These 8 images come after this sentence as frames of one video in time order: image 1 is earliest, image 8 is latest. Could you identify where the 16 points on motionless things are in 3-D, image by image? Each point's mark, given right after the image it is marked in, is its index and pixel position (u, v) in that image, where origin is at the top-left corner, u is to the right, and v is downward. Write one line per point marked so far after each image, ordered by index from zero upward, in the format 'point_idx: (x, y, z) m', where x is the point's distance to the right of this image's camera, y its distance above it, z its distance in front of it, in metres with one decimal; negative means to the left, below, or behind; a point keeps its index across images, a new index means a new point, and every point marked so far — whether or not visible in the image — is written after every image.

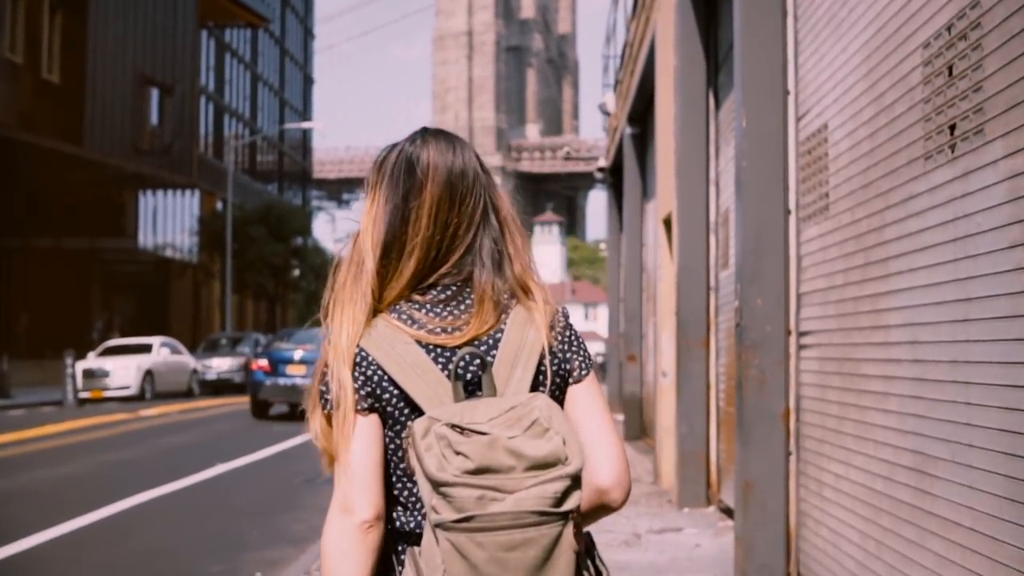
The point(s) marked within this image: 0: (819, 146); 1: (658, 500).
0: (+1.5, +0.7, +6.7) m
1: (+1.2, -1.8, +11.2) m
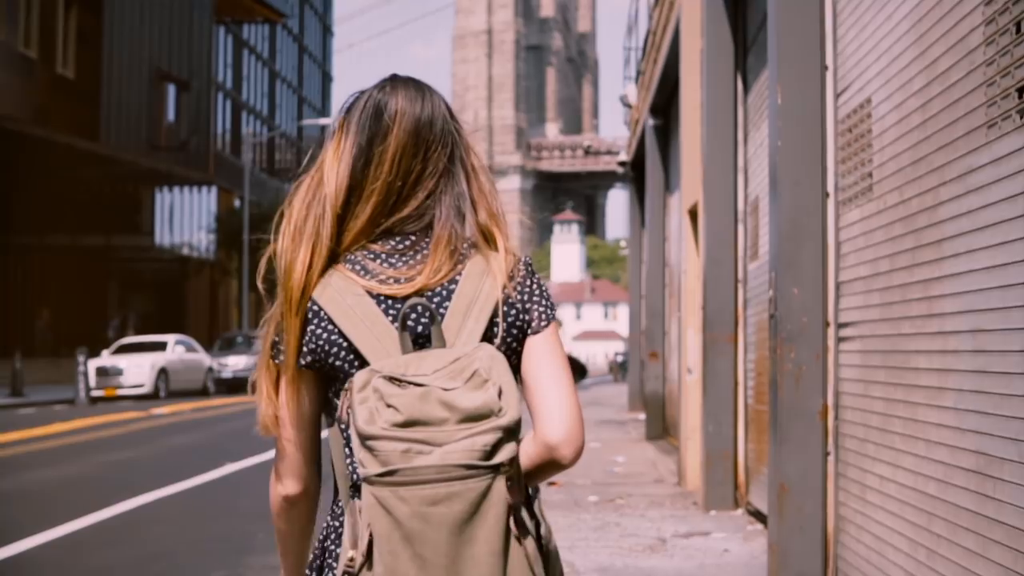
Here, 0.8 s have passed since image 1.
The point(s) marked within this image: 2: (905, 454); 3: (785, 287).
0: (+1.6, +0.8, +6.2) m
1: (+1.4, -1.7, +10.7) m
2: (+1.6, -0.7, +5.5) m
3: (+1.3, 0.0, +6.6) m
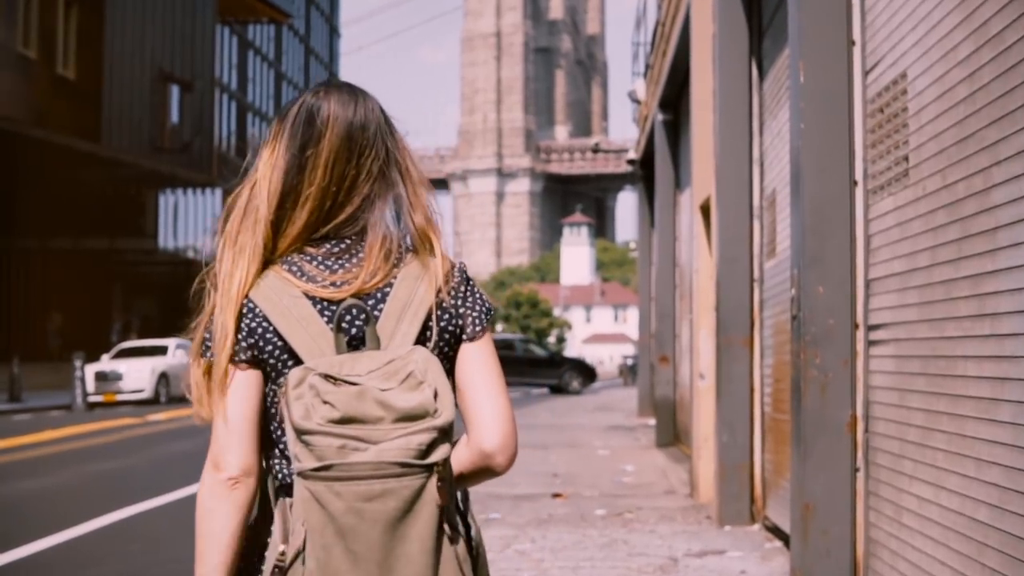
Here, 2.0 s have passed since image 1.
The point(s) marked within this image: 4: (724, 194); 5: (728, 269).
0: (+1.6, +0.8, +5.6) m
1: (+1.4, -1.7, +10.0) m
2: (+1.6, -0.7, +4.8) m
3: (+1.3, 0.0, +5.9) m
4: (+1.5, +0.7, +9.5) m
5: (+1.5, +0.1, +9.5) m
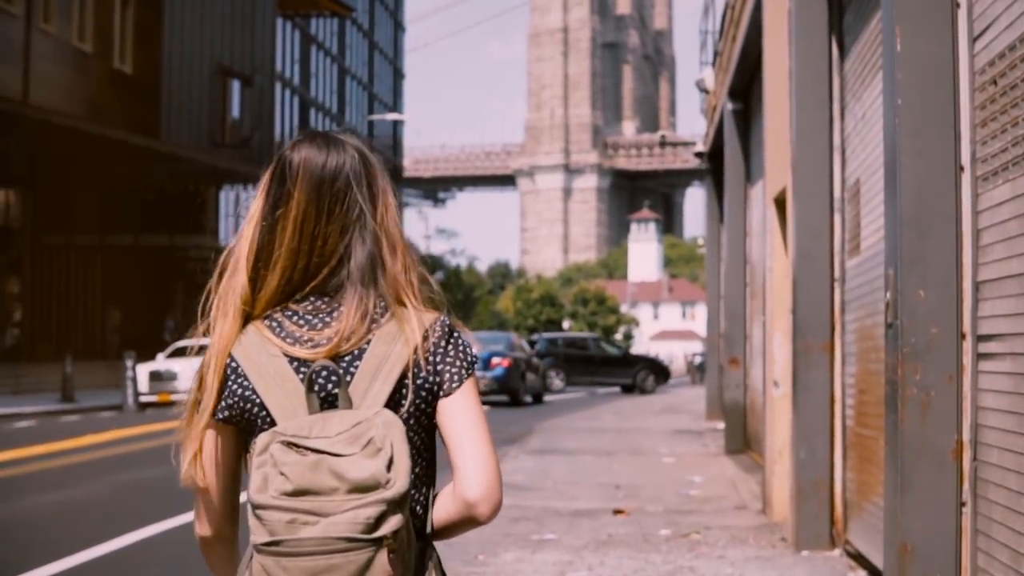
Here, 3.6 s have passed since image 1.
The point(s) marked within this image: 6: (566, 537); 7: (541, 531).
0: (+1.7, +0.8, +4.7) m
1: (+1.8, -1.7, +9.2) m
2: (+1.7, -0.7, +3.9) m
3: (+1.5, 0.0, +5.1) m
4: (+1.9, +0.7, +8.6) m
5: (+1.9, +0.1, +8.6) m
6: (+0.4, -1.7, +9.2) m
7: (+0.2, -1.7, +9.5) m
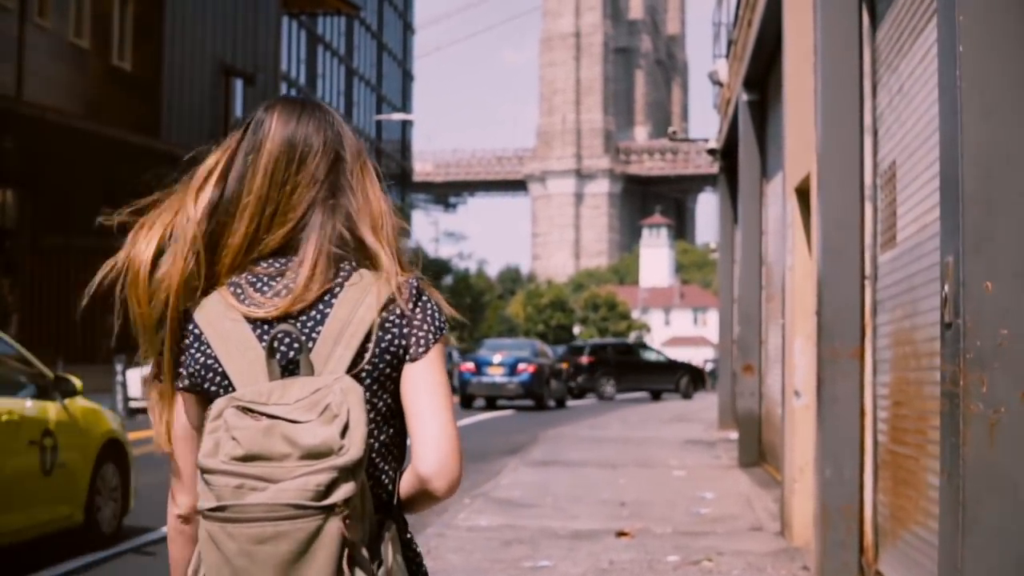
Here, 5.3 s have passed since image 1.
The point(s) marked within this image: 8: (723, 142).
0: (+1.7, +0.8, +3.7) m
1: (+1.7, -1.7, +8.2) m
2: (+1.6, -0.7, +3.0) m
3: (+1.4, 0.0, +4.1) m
4: (+1.8, +0.7, +7.7) m
5: (+1.8, +0.1, +7.6) m
6: (+0.3, -1.7, +8.3) m
7: (+0.2, -1.7, +8.5) m
8: (+3.1, +2.2, +19.6) m
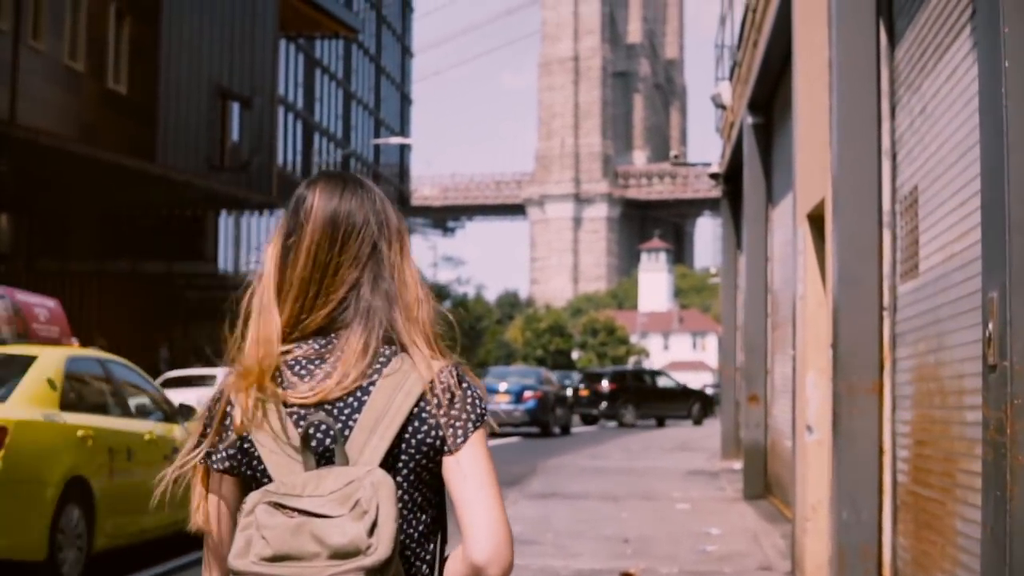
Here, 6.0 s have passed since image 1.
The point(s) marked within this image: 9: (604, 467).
0: (+1.7, +0.7, +3.3) m
1: (+1.7, -1.9, +7.8) m
2: (+1.6, -0.7, +2.6) m
3: (+1.4, -0.1, +3.7) m
4: (+1.8, +0.5, +7.3) m
5: (+1.8, 0.0, +7.3) m
6: (+0.3, -1.9, +7.9) m
7: (+0.1, -1.9, +8.1) m
8: (+3.1, +1.8, +19.3) m
9: (+1.3, -2.6, +19.0) m
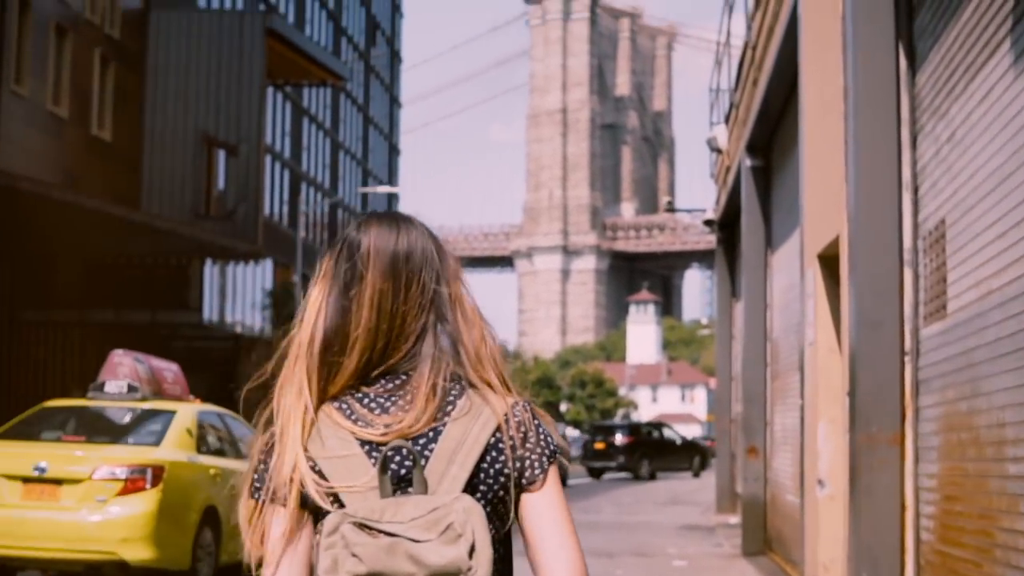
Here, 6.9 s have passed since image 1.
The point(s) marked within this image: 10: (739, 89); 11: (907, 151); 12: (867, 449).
0: (+1.7, +0.6, +2.9) m
1: (+1.7, -2.1, +7.2) m
2: (+1.6, -0.8, +2.0) m
3: (+1.4, -0.2, +3.2) m
4: (+1.8, +0.3, +6.8) m
5: (+1.8, -0.2, +6.7) m
6: (+0.3, -2.1, +7.3) m
7: (+0.1, -2.1, +7.5) m
8: (+2.9, +1.1, +18.8) m
9: (+1.1, -3.2, +18.4) m
10: (+2.5, +2.2, +14.6) m
11: (+2.0, +0.7, +7.0) m
12: (+1.8, -0.8, +6.7) m
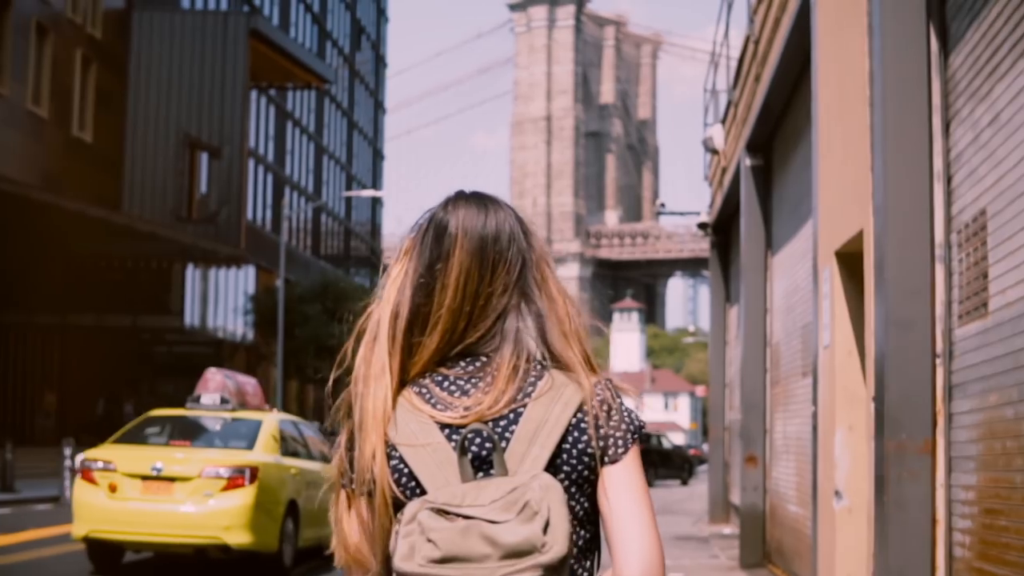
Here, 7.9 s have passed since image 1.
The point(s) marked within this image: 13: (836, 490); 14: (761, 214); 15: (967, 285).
0: (+1.7, +0.7, +2.4) m
1: (+1.7, -2.1, +6.7) m
2: (+1.7, -0.7, +1.6) m
3: (+1.5, -0.1, +2.7) m
4: (+1.8, +0.3, +6.3) m
5: (+1.8, -0.2, +6.3) m
6: (+0.3, -2.1, +6.8) m
7: (+0.1, -2.1, +7.0) m
8: (+2.8, +1.0, +18.4) m
9: (+1.0, -3.3, +17.9) m
10: (+2.4, +2.1, +14.2) m
11: (+2.1, +0.7, +6.5) m
12: (+1.8, -0.8, +6.2) m
13: (+1.9, -1.1, +7.6) m
14: (+2.6, +0.8, +14.1) m
15: (+2.0, 0.0, +5.9) m
